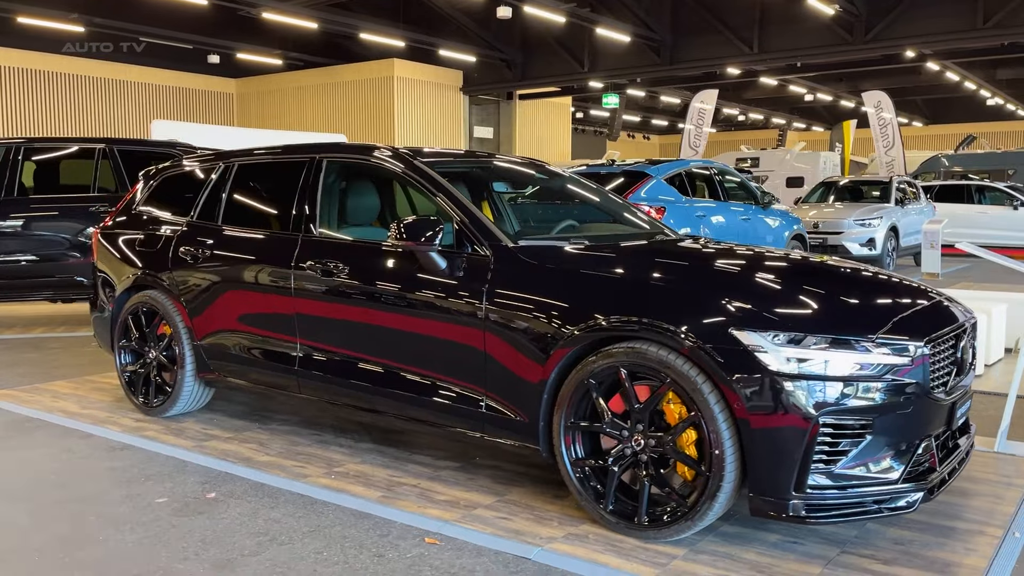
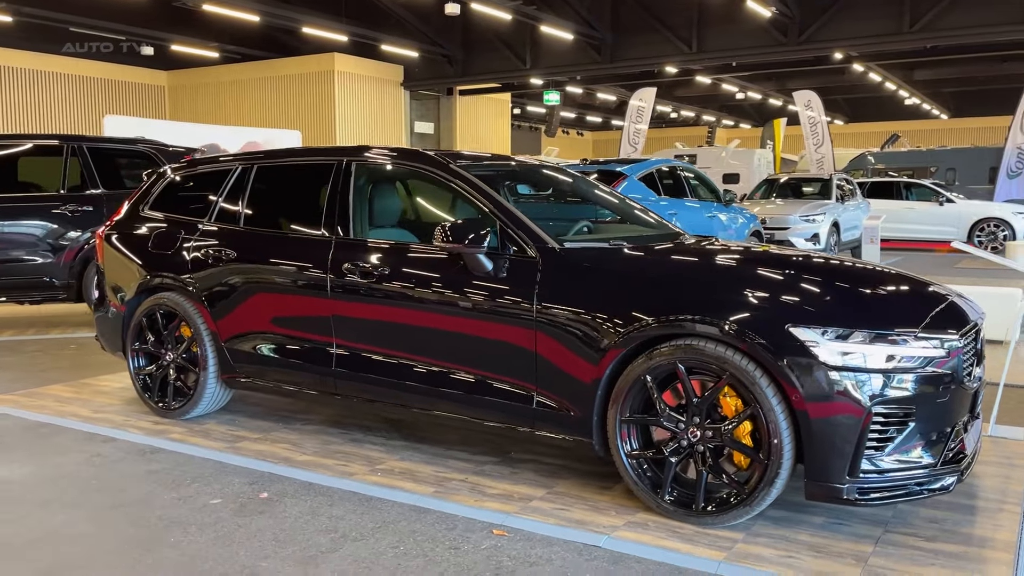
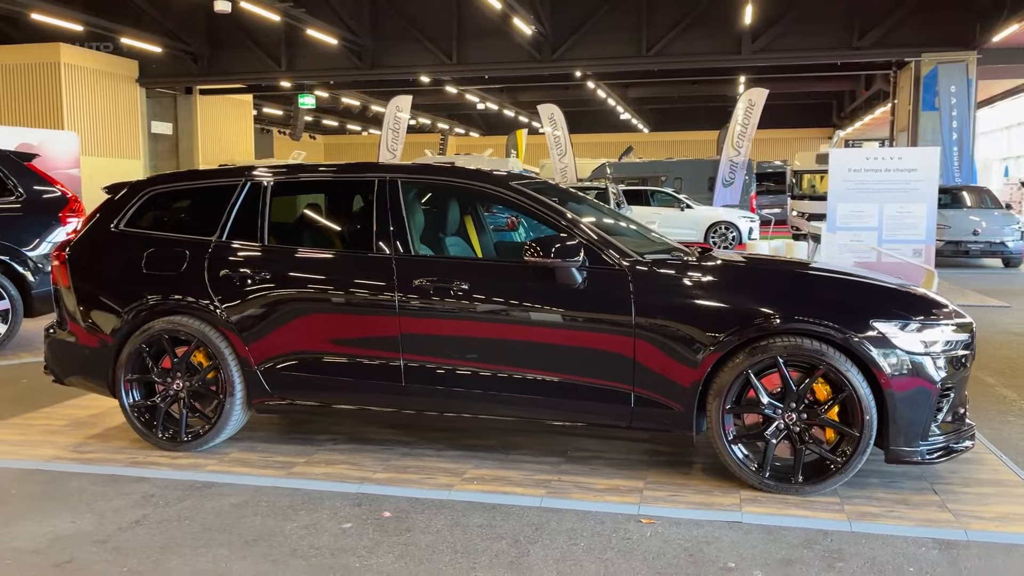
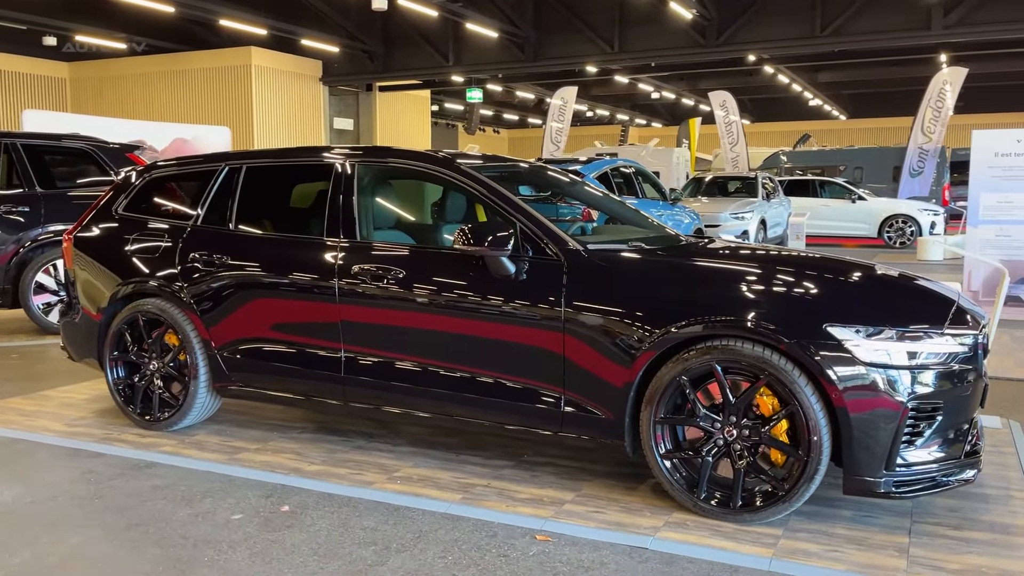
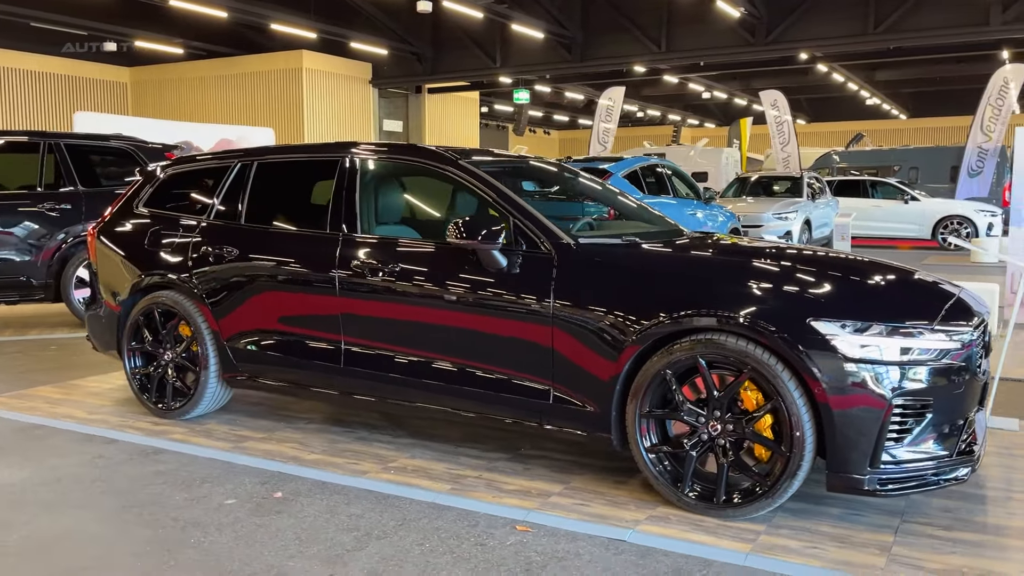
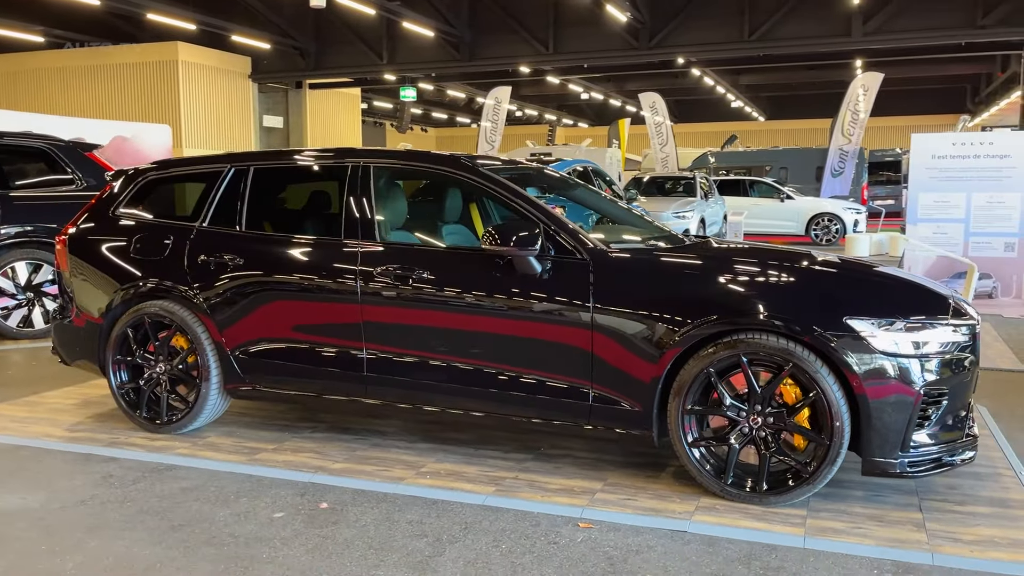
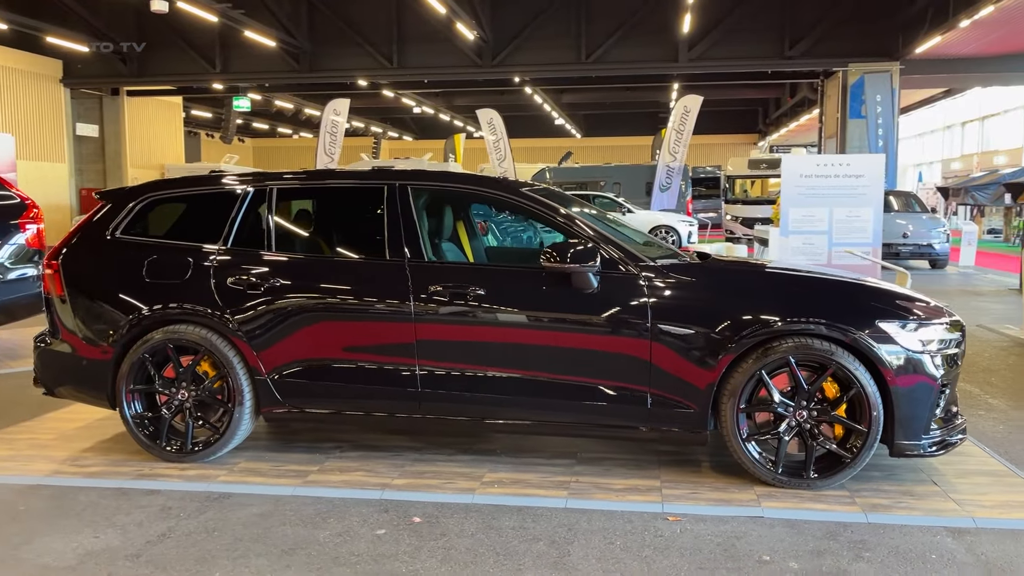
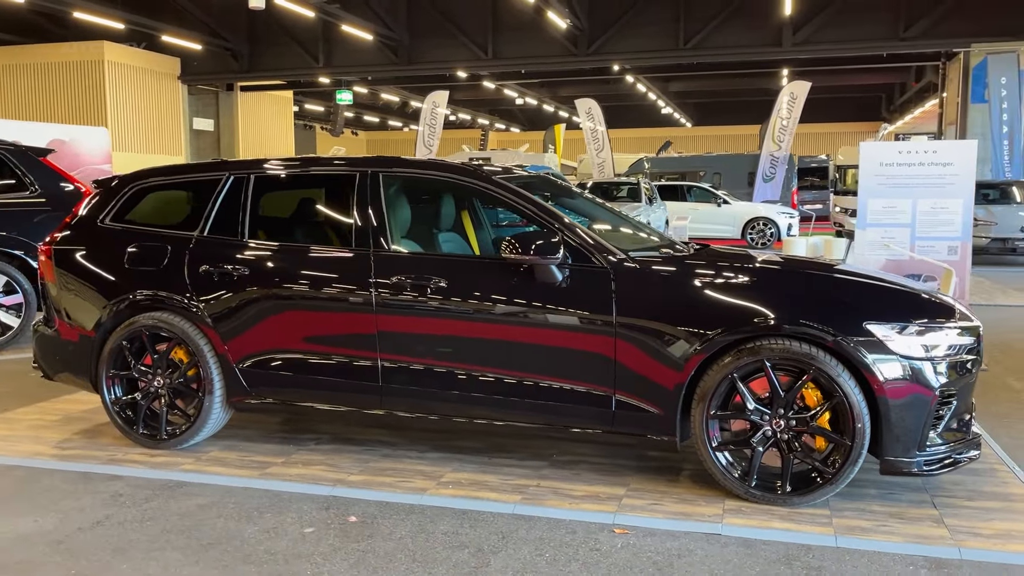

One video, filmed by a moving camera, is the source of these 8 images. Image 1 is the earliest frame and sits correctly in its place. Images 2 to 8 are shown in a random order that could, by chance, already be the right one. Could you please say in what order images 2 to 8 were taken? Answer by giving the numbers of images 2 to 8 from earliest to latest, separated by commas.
2, 5, 4, 6, 8, 3, 7
